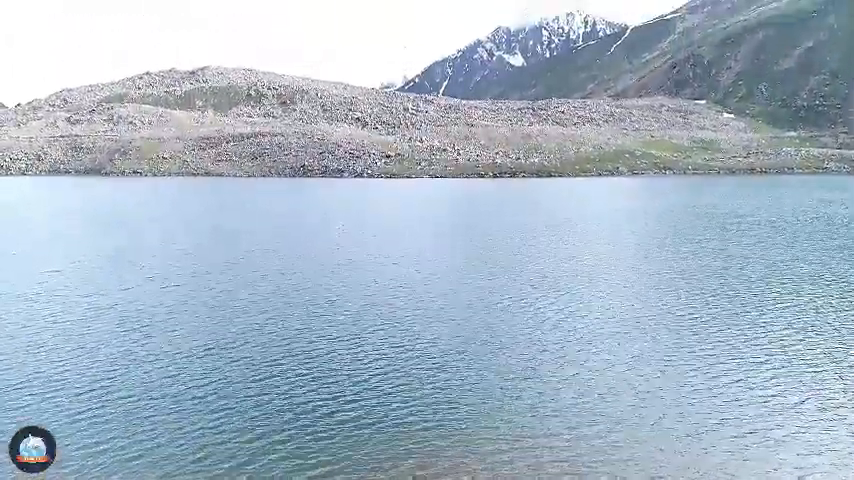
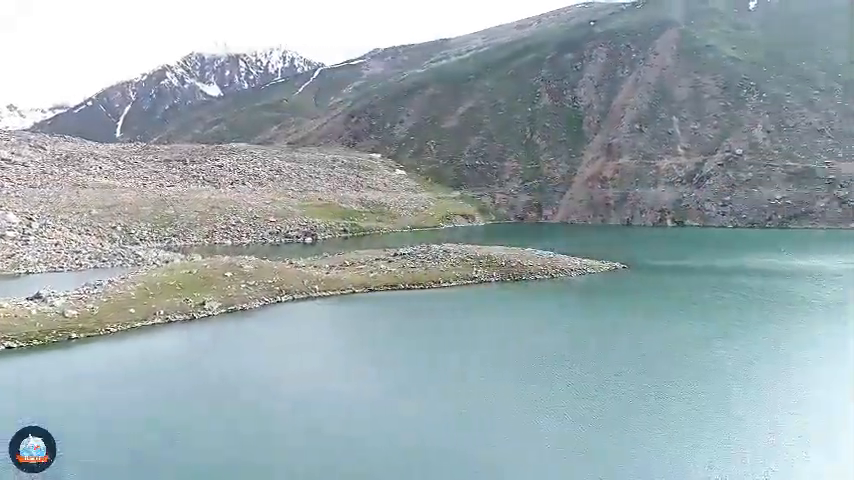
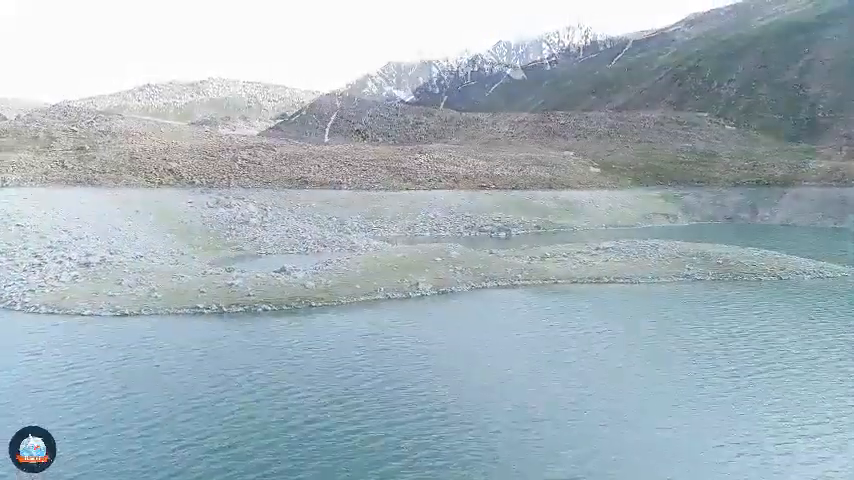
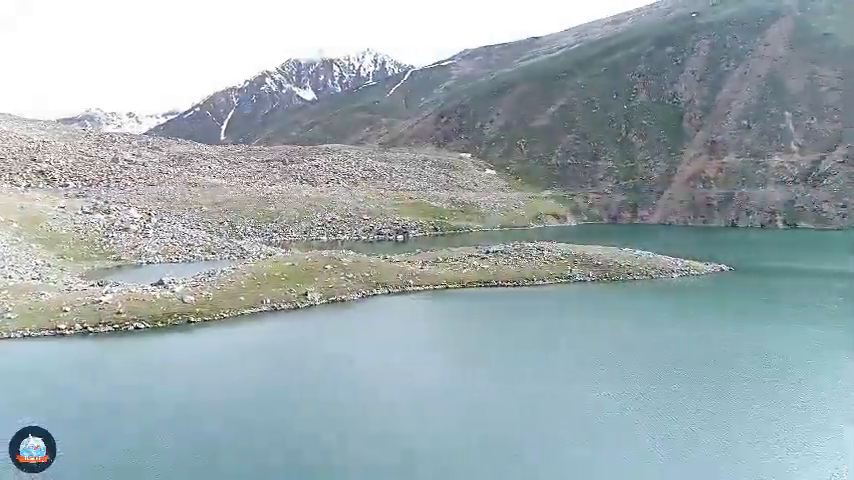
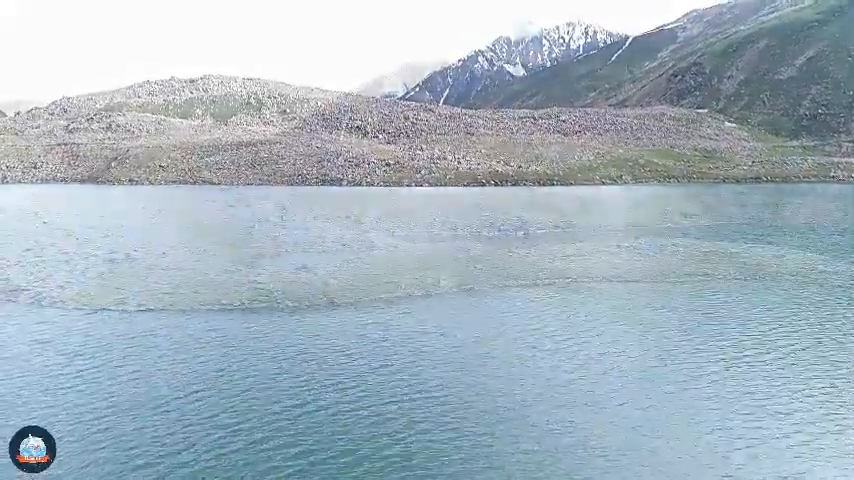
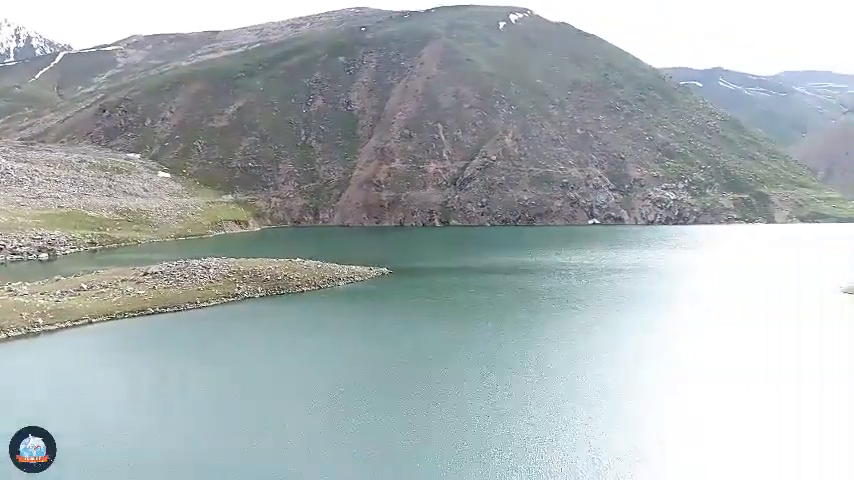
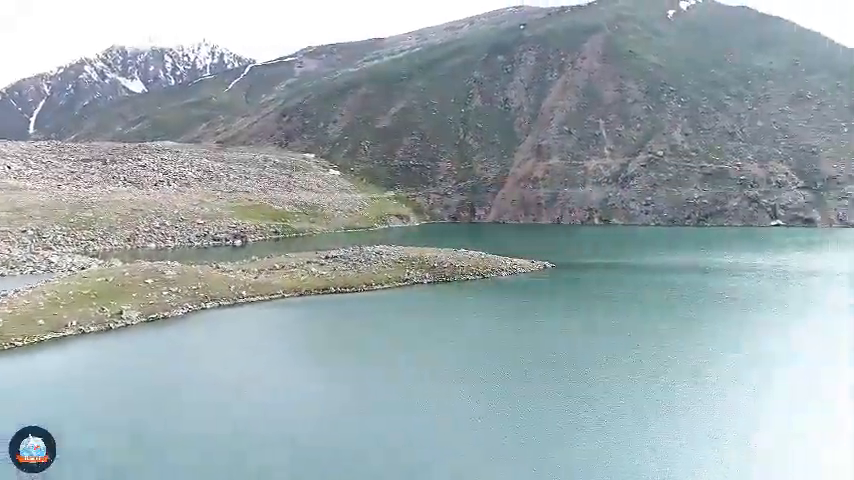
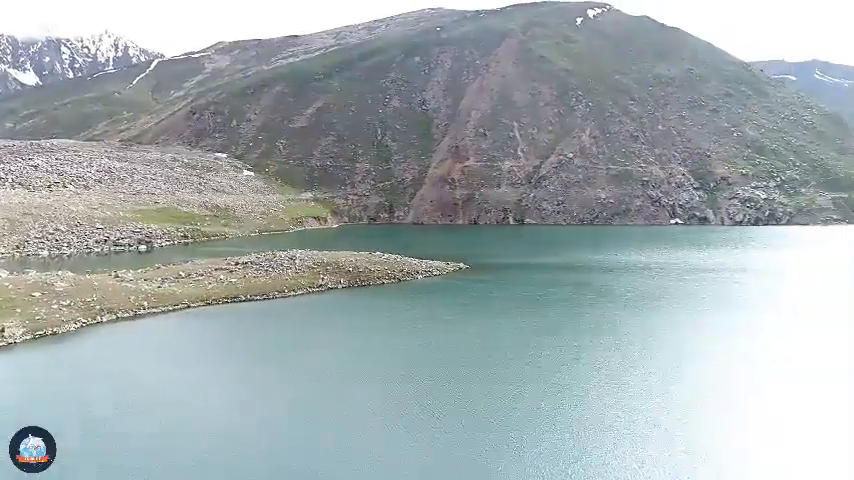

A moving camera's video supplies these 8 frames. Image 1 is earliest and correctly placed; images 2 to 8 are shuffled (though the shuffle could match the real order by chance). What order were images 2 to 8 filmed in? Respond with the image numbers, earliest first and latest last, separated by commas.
5, 3, 4, 2, 7, 8, 6
